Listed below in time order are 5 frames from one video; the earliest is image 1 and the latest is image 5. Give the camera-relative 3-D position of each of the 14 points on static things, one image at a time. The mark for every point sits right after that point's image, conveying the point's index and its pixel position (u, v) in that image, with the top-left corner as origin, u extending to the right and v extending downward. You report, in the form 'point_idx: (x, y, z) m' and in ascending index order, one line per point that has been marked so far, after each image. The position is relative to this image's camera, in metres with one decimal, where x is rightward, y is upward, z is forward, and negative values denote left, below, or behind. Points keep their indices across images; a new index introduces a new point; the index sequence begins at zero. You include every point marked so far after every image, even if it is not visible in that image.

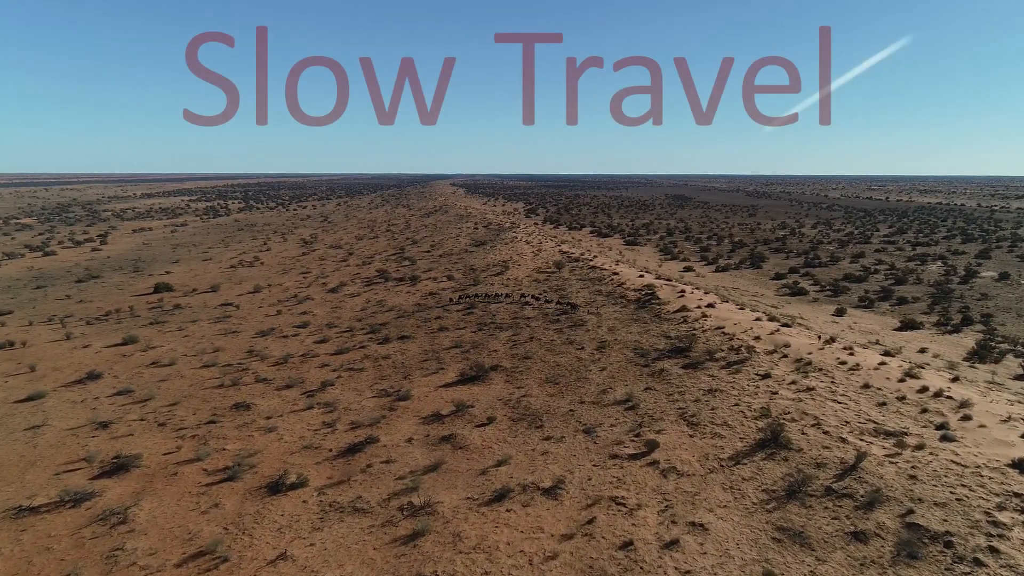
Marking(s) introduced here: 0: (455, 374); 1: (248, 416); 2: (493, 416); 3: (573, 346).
0: (-1.9, -2.8, +16.9) m
1: (-7.6, -3.7, +14.9) m
2: (-0.5, -3.4, +13.7) m
3: (+2.2, -2.1, +18.6) m
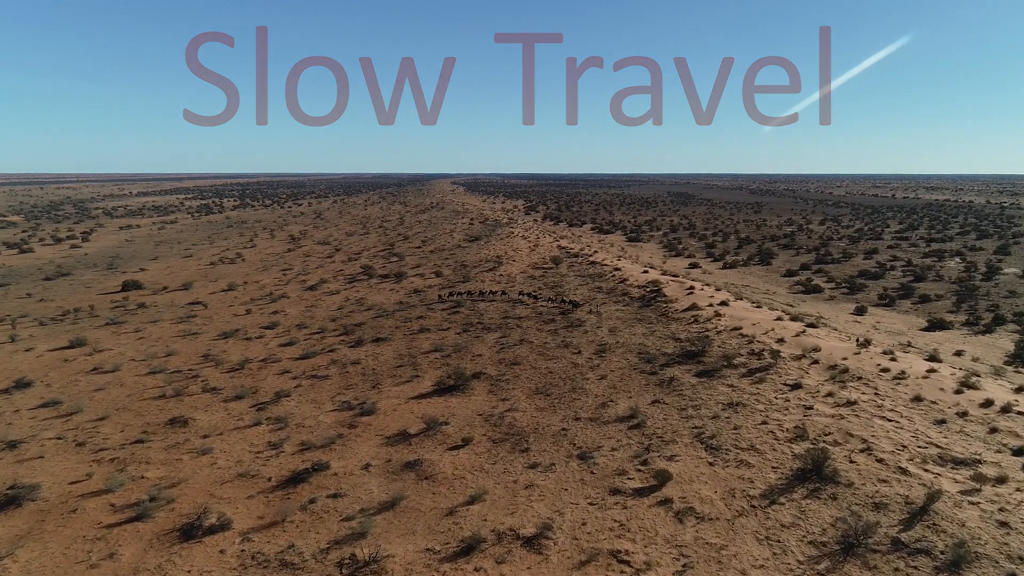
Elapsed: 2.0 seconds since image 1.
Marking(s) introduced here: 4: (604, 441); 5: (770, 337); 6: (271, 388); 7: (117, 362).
0: (-2.3, -2.7, +14.6) m
1: (-8.0, -3.6, +12.6) m
2: (-0.9, -3.3, +11.4) m
3: (+1.8, -1.9, +16.3) m
4: (+2.0, -3.2, +10.8) m
5: (+7.8, -1.5, +15.5) m
6: (-7.0, -2.9, +15.0) m
7: (-13.8, -2.6, +18.0) m
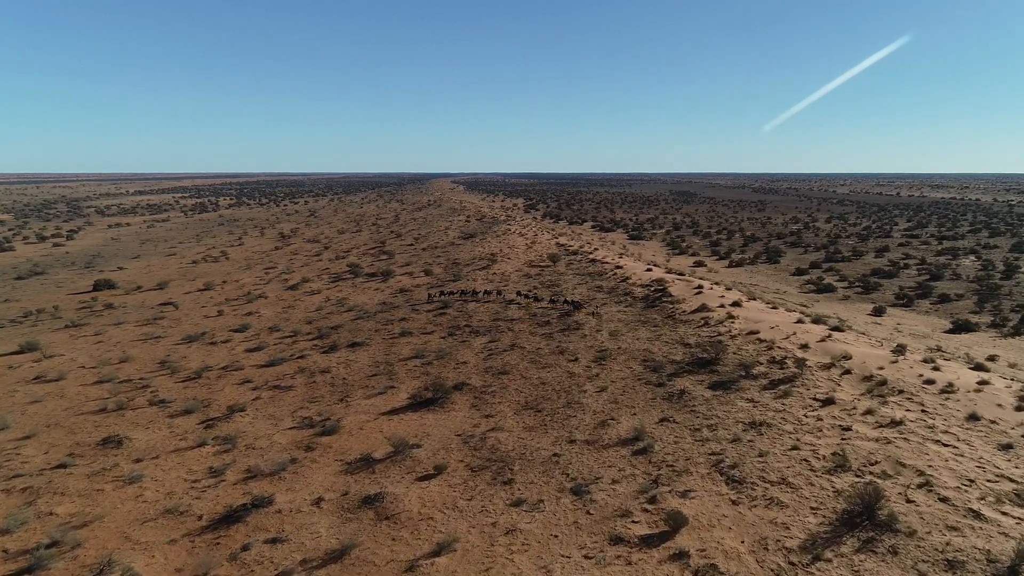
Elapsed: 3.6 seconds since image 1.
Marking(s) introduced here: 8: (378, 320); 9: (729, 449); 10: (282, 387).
0: (-2.6, -2.7, +12.8) m
1: (-8.4, -3.5, +10.8) m
2: (-1.3, -3.2, +9.7) m
3: (+1.4, -1.9, +14.5) m
4: (+1.6, -3.2, +9.0) m
5: (+7.4, -1.4, +13.7) m
6: (-7.3, -2.9, +13.2) m
7: (-14.1, -2.5, +16.2) m
8: (-5.0, -1.2, +19.3) m
9: (+3.9, -2.9, +9.3) m
10: (-6.2, -2.7, +13.9) m
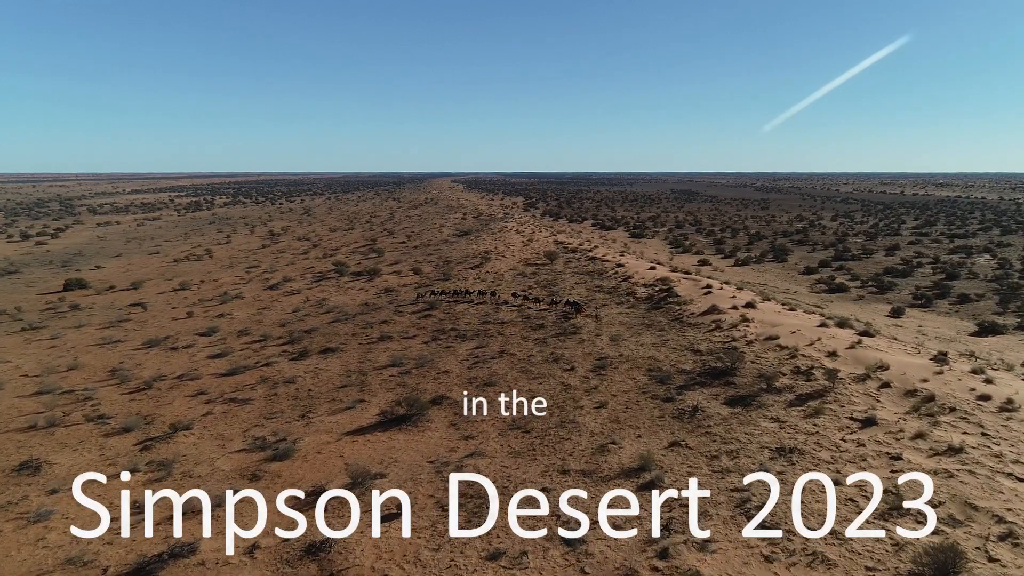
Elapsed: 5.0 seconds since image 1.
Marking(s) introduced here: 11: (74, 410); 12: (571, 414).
0: (-2.9, -2.7, +11.2) m
1: (-8.7, -3.5, +9.2) m
2: (-1.6, -3.2, +8.0) m
3: (+1.1, -1.9, +12.8) m
4: (+1.3, -3.2, +7.3) m
5: (+7.1, -1.4, +12.1) m
6: (-7.6, -2.9, +11.6) m
7: (-14.4, -2.5, +14.6) m
8: (-5.3, -1.2, +17.7) m
9: (+3.6, -2.9, +7.6) m
10: (-6.5, -2.6, +12.2) m
11: (-10.5, -2.9, +12.3) m
12: (+1.2, -2.5, +10.3) m
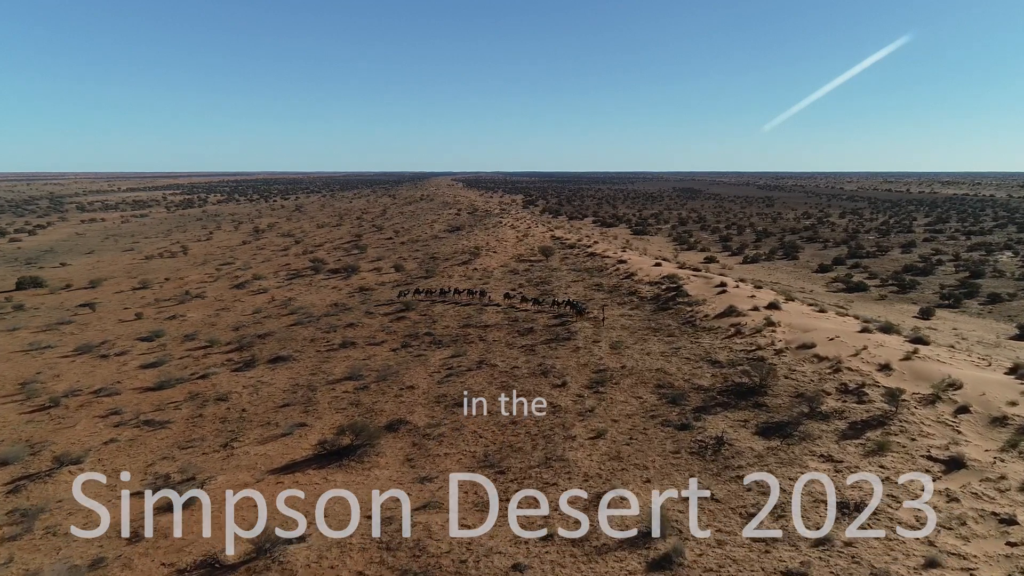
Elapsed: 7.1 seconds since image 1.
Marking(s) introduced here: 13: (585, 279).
0: (-3.4, -2.6, +9.0) m
1: (-9.1, -3.5, +7.0) m
2: (-2.0, -3.2, +5.8) m
3: (+0.7, -1.9, +10.6) m
4: (+0.9, -3.1, +5.1) m
5: (+6.7, -1.4, +9.8) m
6: (-8.0, -2.8, +9.3) m
7: (-14.8, -2.5, +12.4) m
8: (-5.7, -1.1, +15.5) m
9: (+3.1, -2.8, +5.4) m
10: (-6.9, -2.6, +10.0) m
11: (-10.9, -2.8, +10.1) m
12: (+0.7, -2.5, +8.0) m
13: (+2.8, +0.3, +19.9) m
